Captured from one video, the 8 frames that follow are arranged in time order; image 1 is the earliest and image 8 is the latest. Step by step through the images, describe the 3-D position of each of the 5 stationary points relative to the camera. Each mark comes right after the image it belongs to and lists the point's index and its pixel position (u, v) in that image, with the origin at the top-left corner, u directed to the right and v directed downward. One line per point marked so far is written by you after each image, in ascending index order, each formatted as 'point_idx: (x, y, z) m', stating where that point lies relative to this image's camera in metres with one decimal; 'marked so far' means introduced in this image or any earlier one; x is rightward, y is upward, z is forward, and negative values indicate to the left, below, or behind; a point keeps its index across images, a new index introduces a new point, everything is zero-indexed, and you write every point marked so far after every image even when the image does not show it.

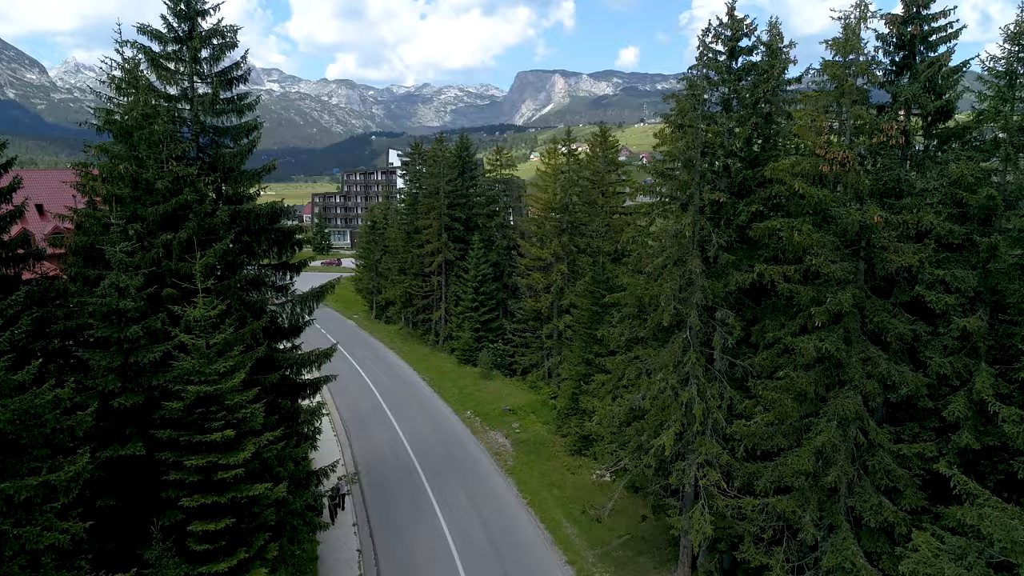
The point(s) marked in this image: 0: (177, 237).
0: (-7.4, +1.1, +15.6) m
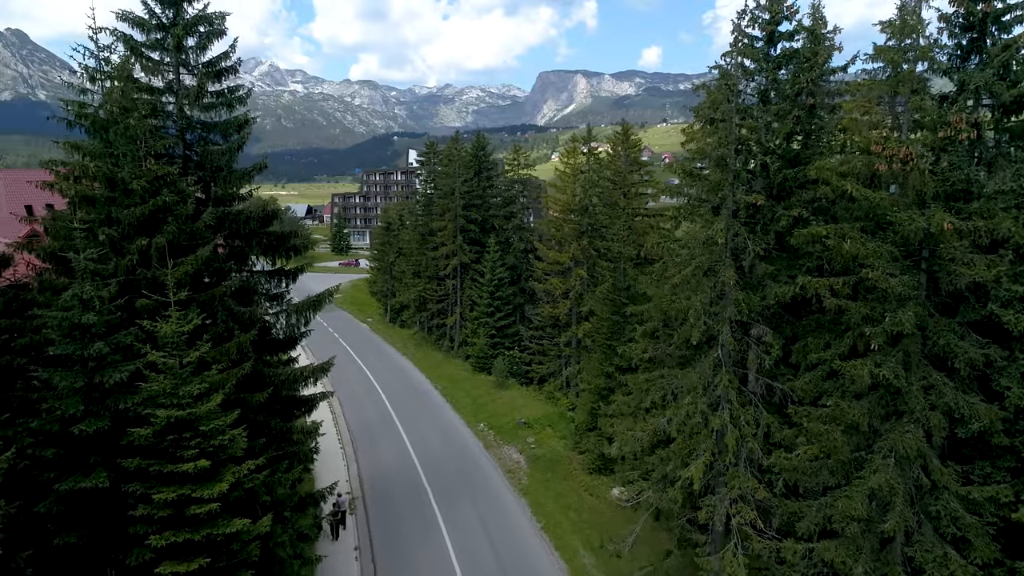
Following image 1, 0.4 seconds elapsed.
0: (-7.2, +0.9, +14.2) m
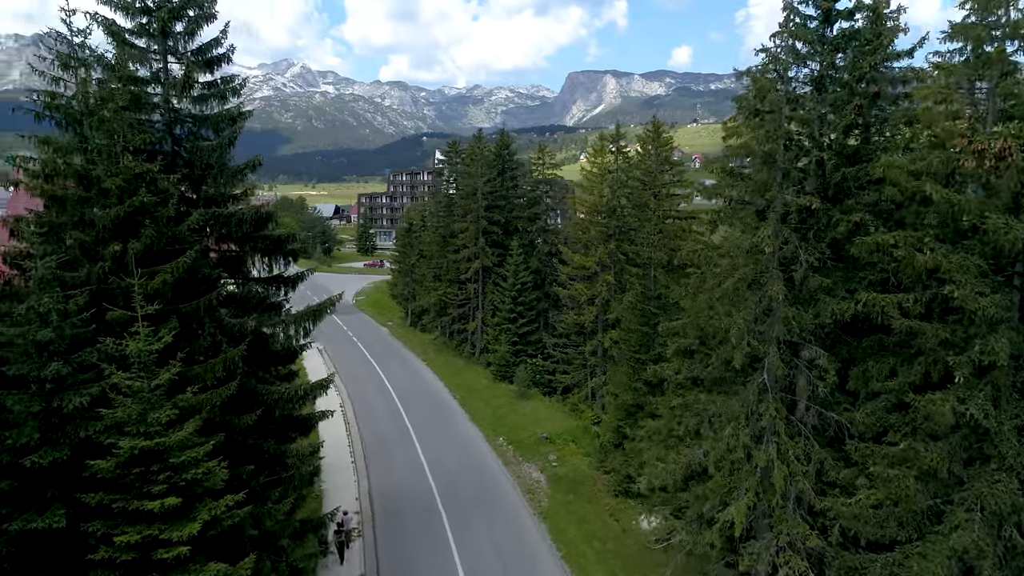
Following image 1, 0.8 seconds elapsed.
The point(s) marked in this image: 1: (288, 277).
0: (-6.9, +0.7, +12.7) m
1: (-5.4, +0.3, +17.1) m
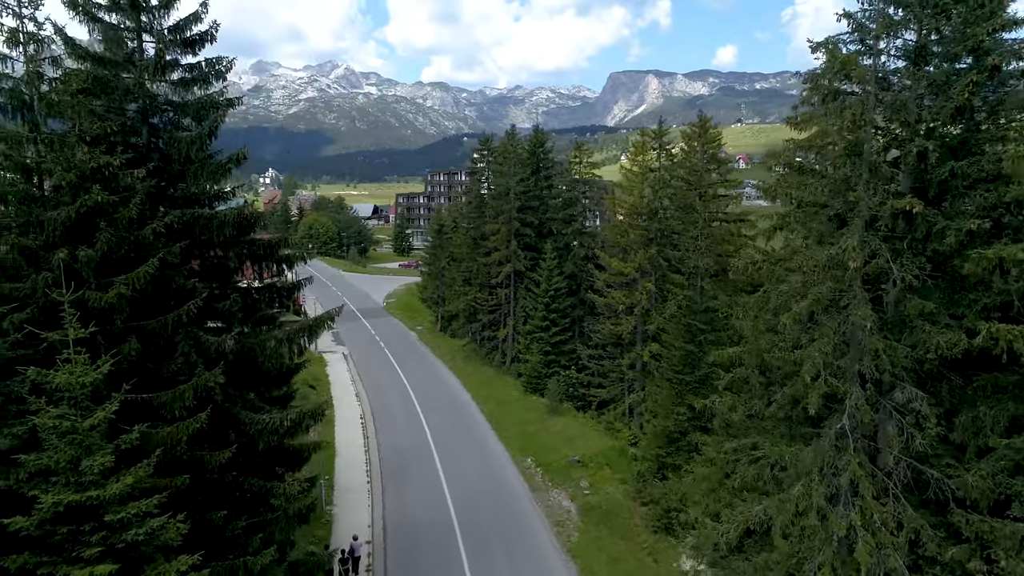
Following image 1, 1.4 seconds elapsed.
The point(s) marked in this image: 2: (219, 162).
0: (-6.6, +0.5, +10.8) m
1: (-4.9, 0.0, +15.1) m
2: (-5.6, +2.4, +13.6) m
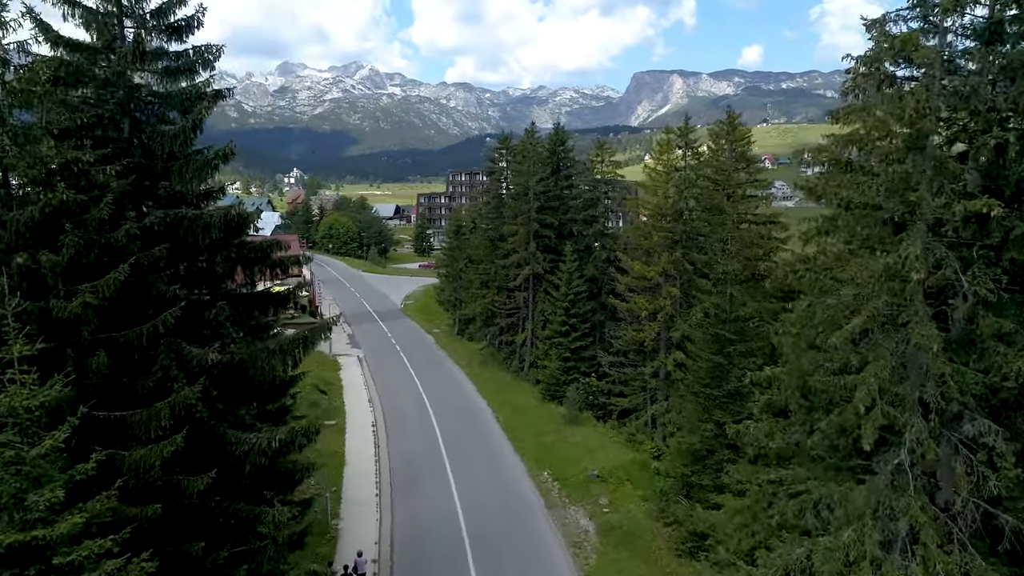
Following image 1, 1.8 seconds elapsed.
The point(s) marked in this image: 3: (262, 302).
0: (-6.5, +0.4, +9.7) m
1: (-4.7, -0.1, +13.9) m
2: (-5.4, +2.3, +12.5) m
3: (-4.9, -0.3, +13.8) m
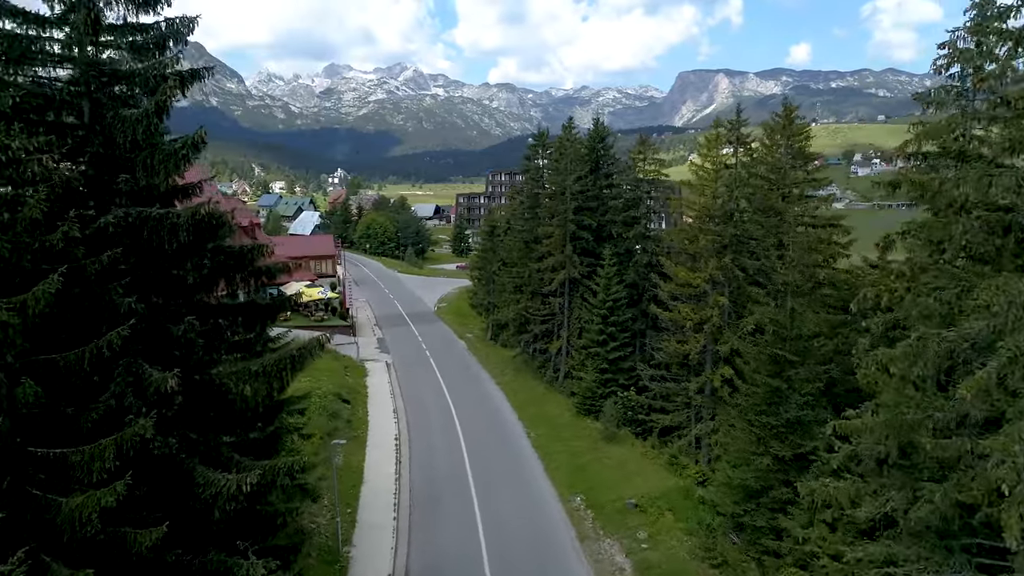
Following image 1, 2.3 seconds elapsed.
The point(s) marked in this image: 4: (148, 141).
0: (-6.4, +0.2, +7.9) m
1: (-4.3, -0.3, +12.0) m
2: (-5.1, +2.1, +10.6) m
3: (-4.5, -0.4, +11.9) m
4: (-5.5, +2.2, +10.6) m
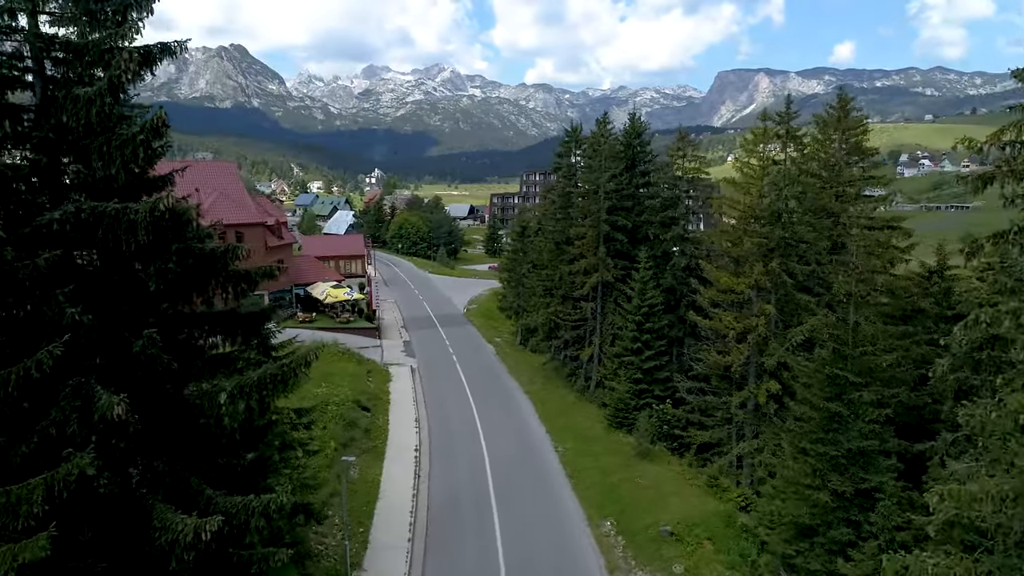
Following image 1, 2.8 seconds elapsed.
0: (-6.3, +0.1, +6.5) m
1: (-4.0, -0.4, +10.5) m
2: (-4.9, +2.0, +9.1) m
3: (-4.3, -0.5, +10.3) m
4: (-5.3, +2.1, +9.1) m
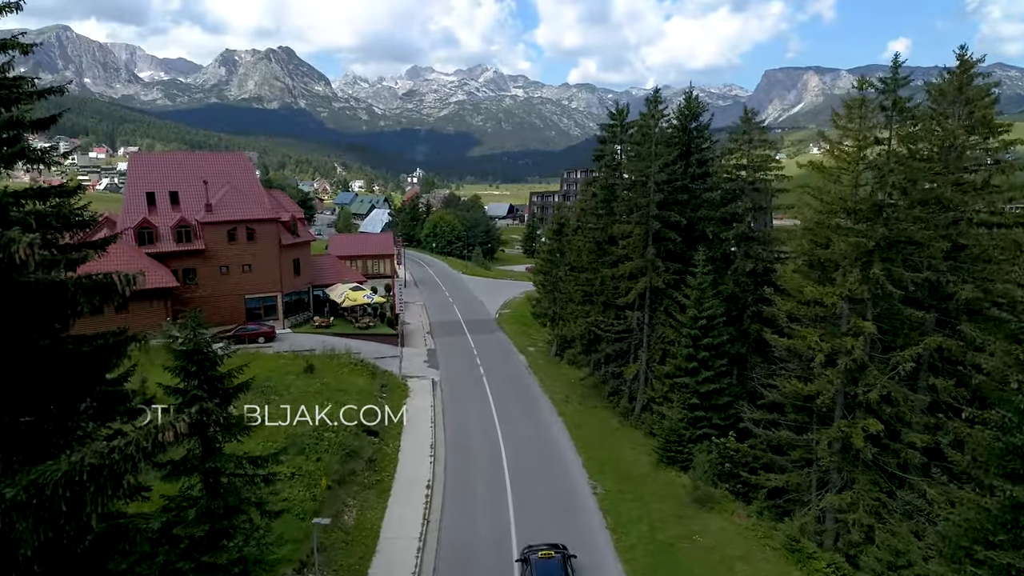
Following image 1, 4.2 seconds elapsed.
0: (-6.5, 0.0, +2.2) m
1: (-4.0, -0.6, +6.1) m
2: (-4.9, +1.8, +4.8) m
3: (-4.2, -0.7, +6.0) m
4: (-5.3, +1.9, +4.8) m
